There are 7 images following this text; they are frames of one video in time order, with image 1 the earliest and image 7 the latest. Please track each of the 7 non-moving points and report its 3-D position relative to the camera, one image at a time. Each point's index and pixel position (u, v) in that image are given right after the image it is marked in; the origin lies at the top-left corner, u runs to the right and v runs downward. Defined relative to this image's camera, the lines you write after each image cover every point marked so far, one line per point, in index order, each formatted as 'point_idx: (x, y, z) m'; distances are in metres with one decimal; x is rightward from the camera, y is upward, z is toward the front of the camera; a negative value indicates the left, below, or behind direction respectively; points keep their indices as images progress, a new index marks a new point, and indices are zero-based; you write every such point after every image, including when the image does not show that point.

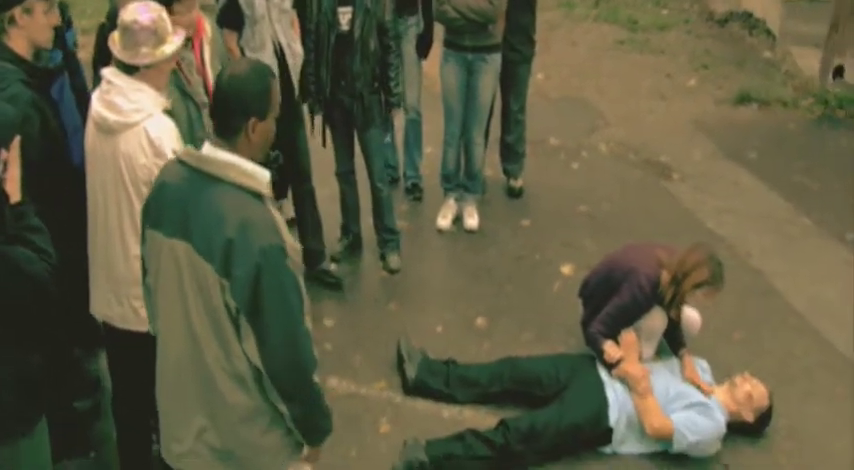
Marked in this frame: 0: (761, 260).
0: (+2.1, -0.2, +5.2) m
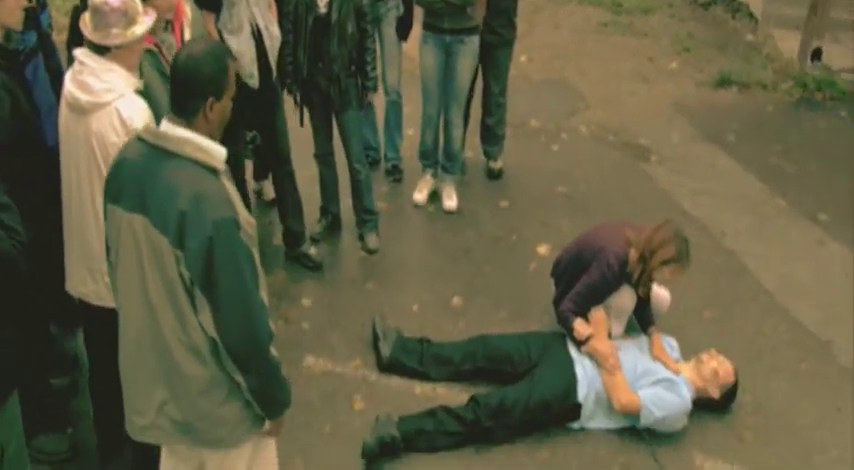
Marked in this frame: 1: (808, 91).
0: (+1.9, 0.0, +5.2) m
1: (+3.2, +1.2, +7.0) m
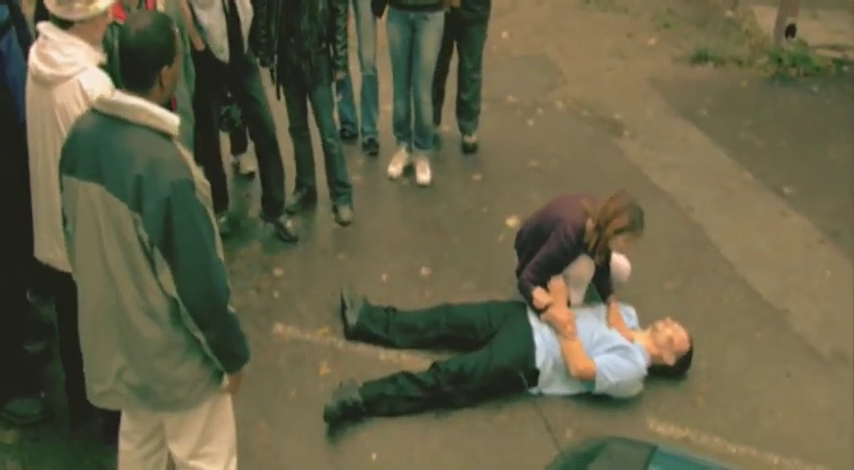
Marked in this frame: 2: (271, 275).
0: (+1.8, +0.1, +5.3) m
1: (+3.0, +1.4, +7.0) m
2: (-0.9, -0.2, +4.6) m
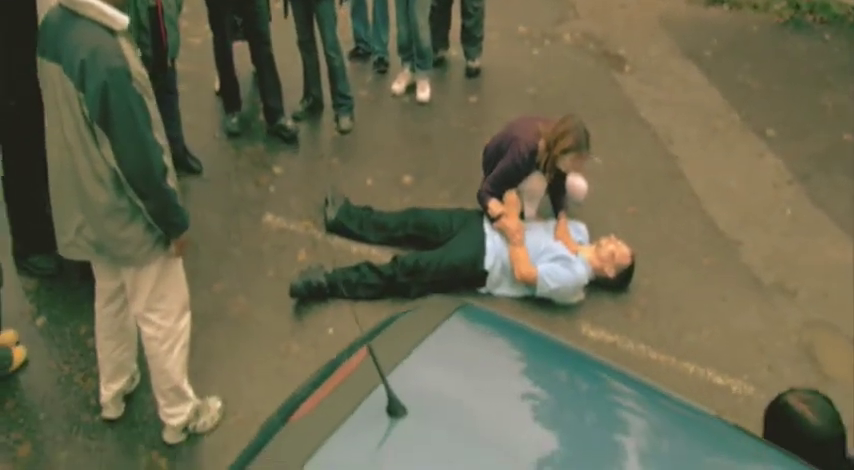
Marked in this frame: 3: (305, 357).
0: (+1.7, +0.6, +5.6) m
1: (+3.2, +1.9, +7.1) m
2: (-1.0, +0.4, +5.2) m
3: (-0.6, -0.6, +4.1) m
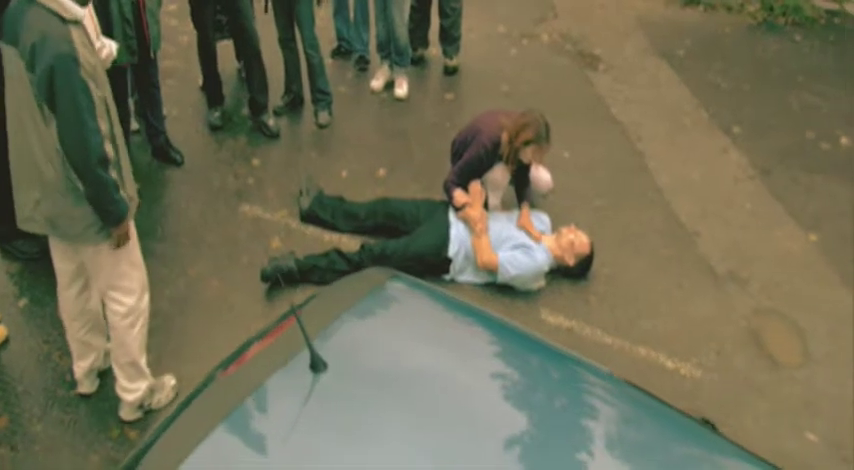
0: (+1.6, +0.6, +5.8) m
1: (+3.1, +2.0, +7.3) m
2: (-1.2, +0.5, +5.4) m
3: (-0.8, -0.5, +4.3) m
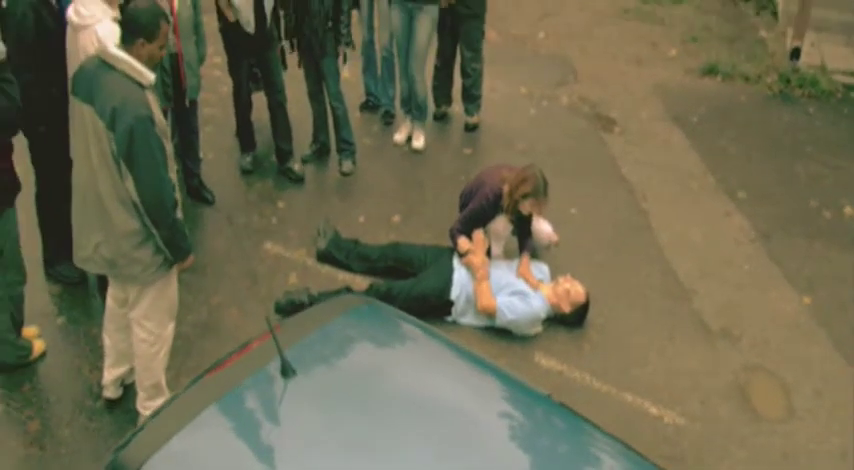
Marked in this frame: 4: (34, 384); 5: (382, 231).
0: (+1.7, +0.2, +6.1) m
1: (+3.3, +1.4, +7.6) m
2: (-1.1, +0.2, +5.8) m
3: (-0.8, -0.7, +4.6) m
4: (-2.1, -0.8, +4.4) m
5: (-0.3, 0.0, +5.7) m
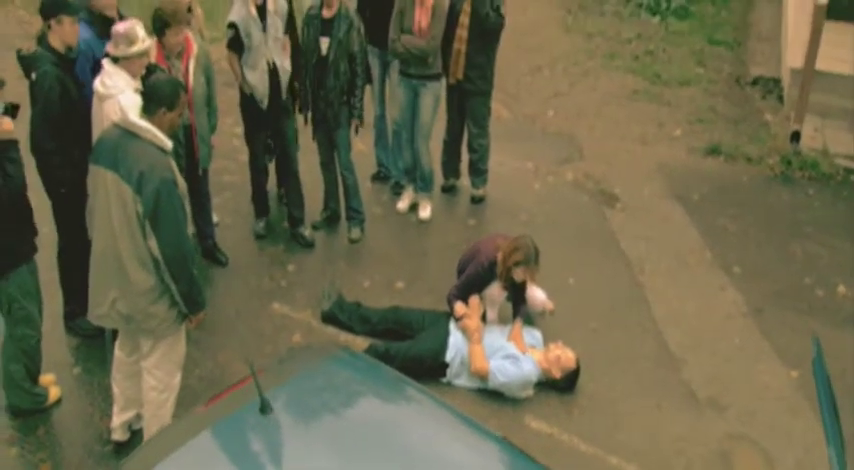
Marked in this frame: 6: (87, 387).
0: (+1.7, -0.3, +6.3) m
1: (+3.4, +0.6, +7.8) m
2: (-1.1, -0.2, +6.1) m
3: (-0.8, -1.1, +4.8) m
4: (-2.1, -1.1, +4.7) m
5: (-0.3, -0.4, +5.9) m
6: (-2.0, -0.9, +4.9) m
